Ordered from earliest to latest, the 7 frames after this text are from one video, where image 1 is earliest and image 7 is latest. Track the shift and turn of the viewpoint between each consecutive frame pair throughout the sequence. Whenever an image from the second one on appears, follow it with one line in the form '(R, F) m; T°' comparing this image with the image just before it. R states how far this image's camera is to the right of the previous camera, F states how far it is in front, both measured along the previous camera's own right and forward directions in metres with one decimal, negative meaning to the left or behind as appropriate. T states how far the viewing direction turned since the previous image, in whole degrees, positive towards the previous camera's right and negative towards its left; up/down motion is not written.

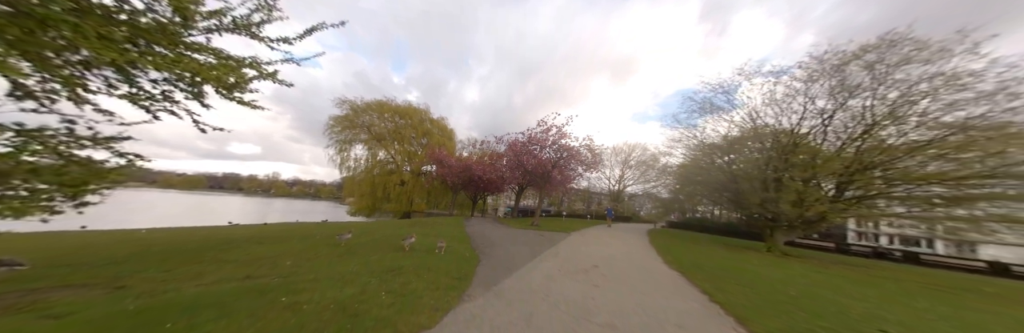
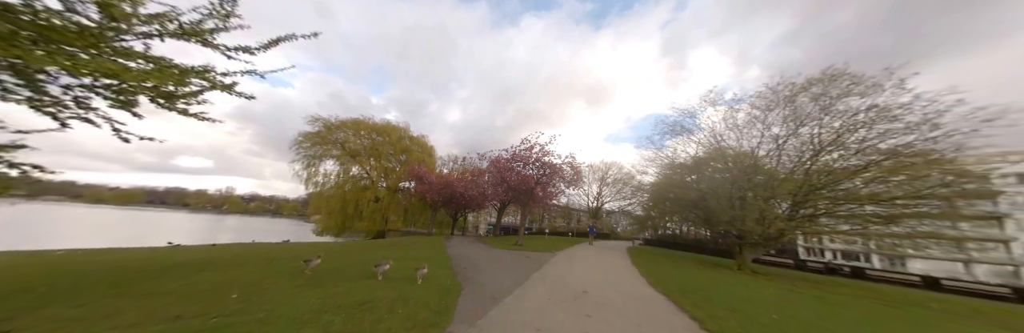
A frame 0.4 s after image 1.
(-0.2, +0.2) m; +5°
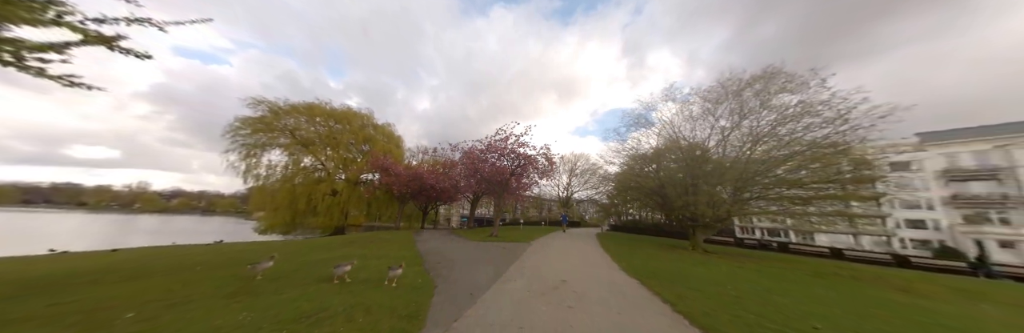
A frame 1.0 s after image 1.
(-0.1, +0.4) m; +7°
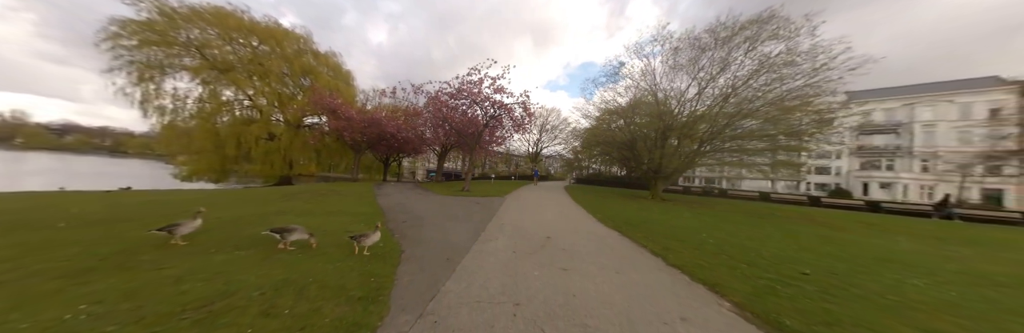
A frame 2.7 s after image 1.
(-0.3, +1.2) m; +8°
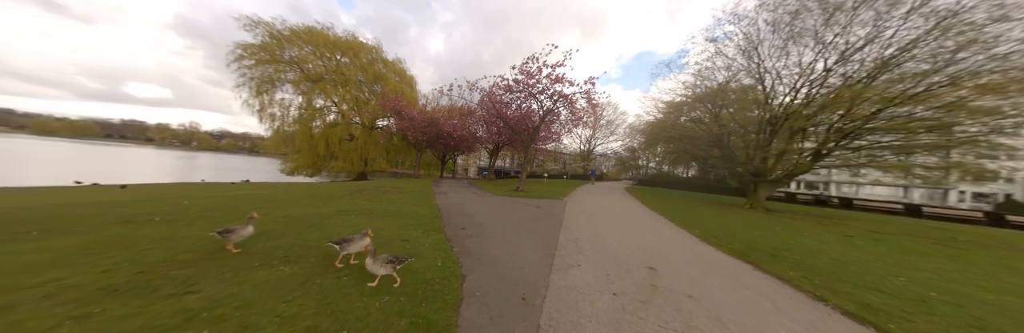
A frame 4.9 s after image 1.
(-0.8, +1.3) m; -12°
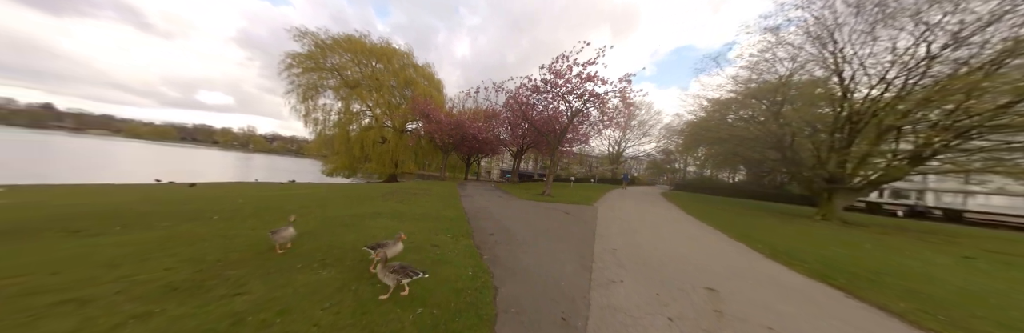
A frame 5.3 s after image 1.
(-0.2, +0.4) m; -6°
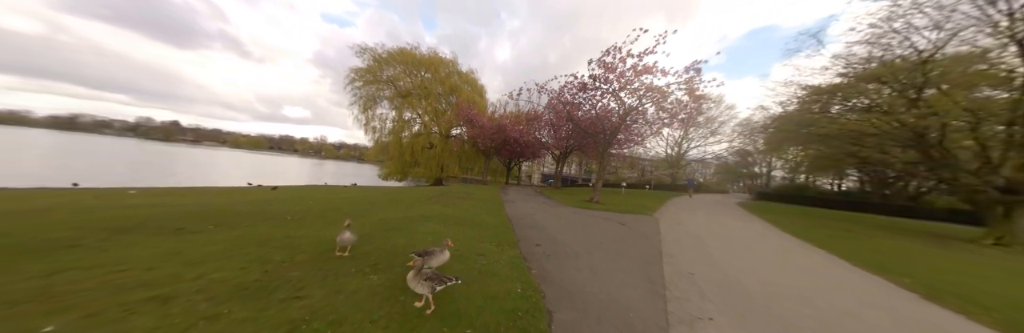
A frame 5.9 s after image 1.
(0.0, +0.8) m; -11°
